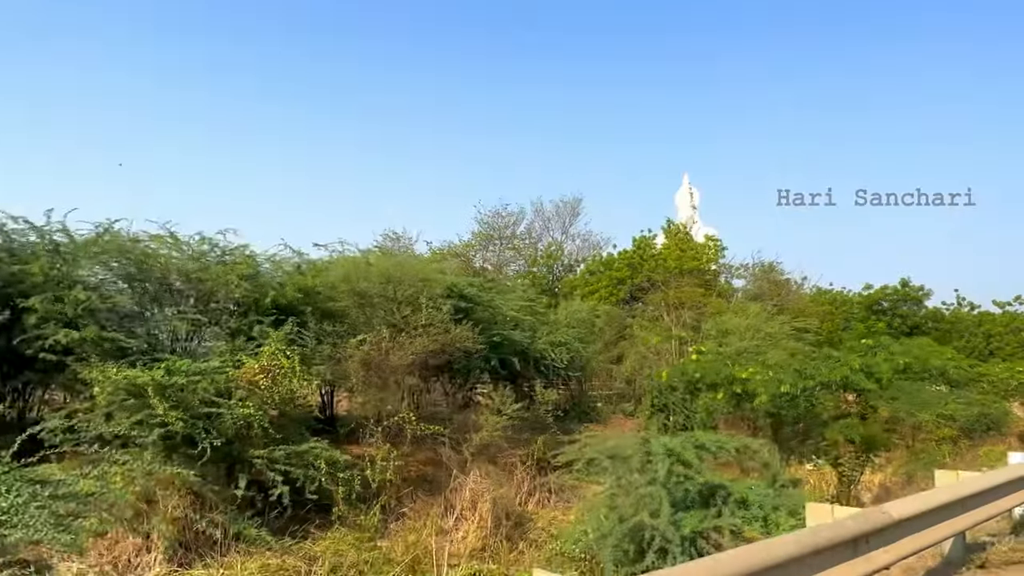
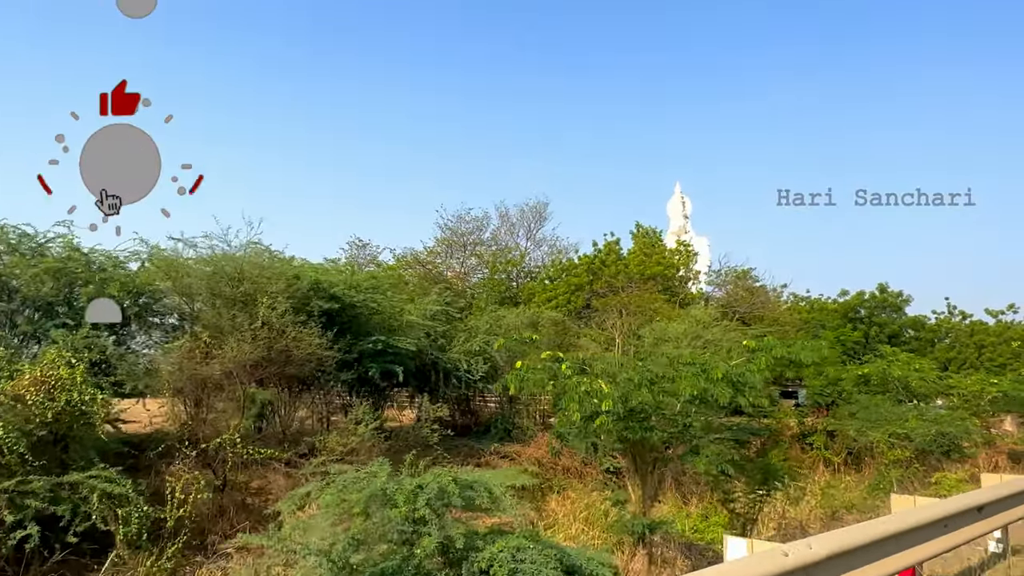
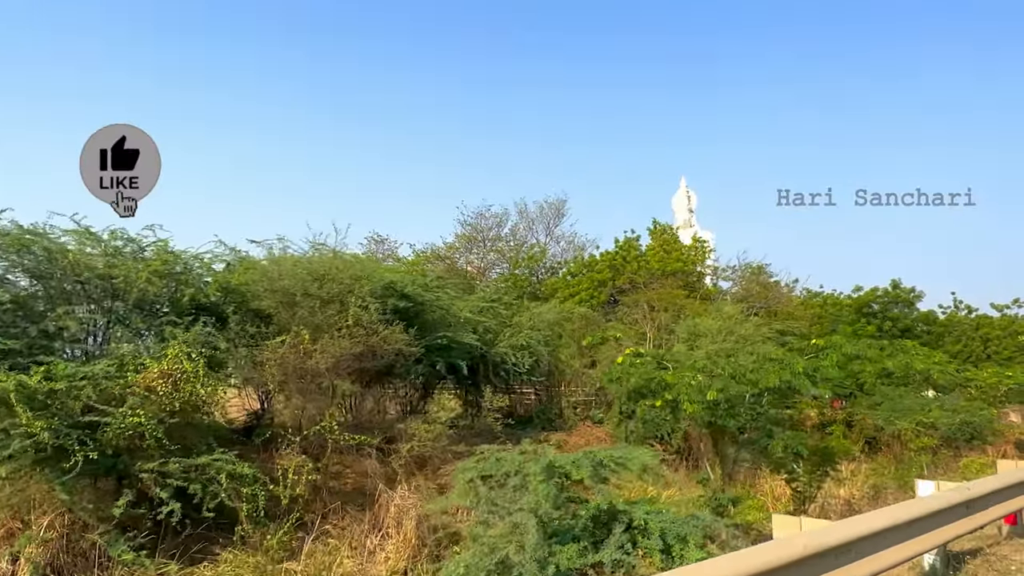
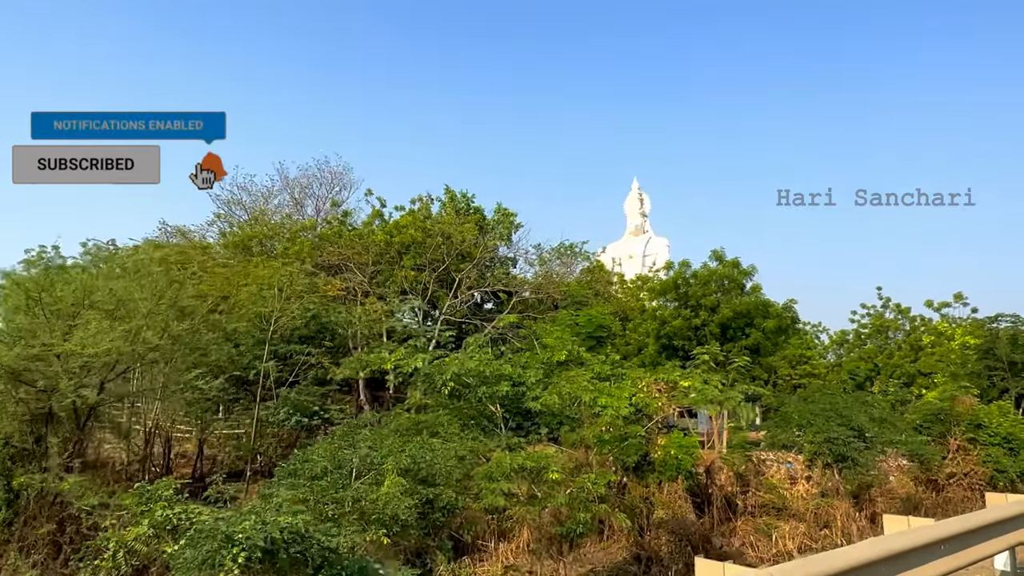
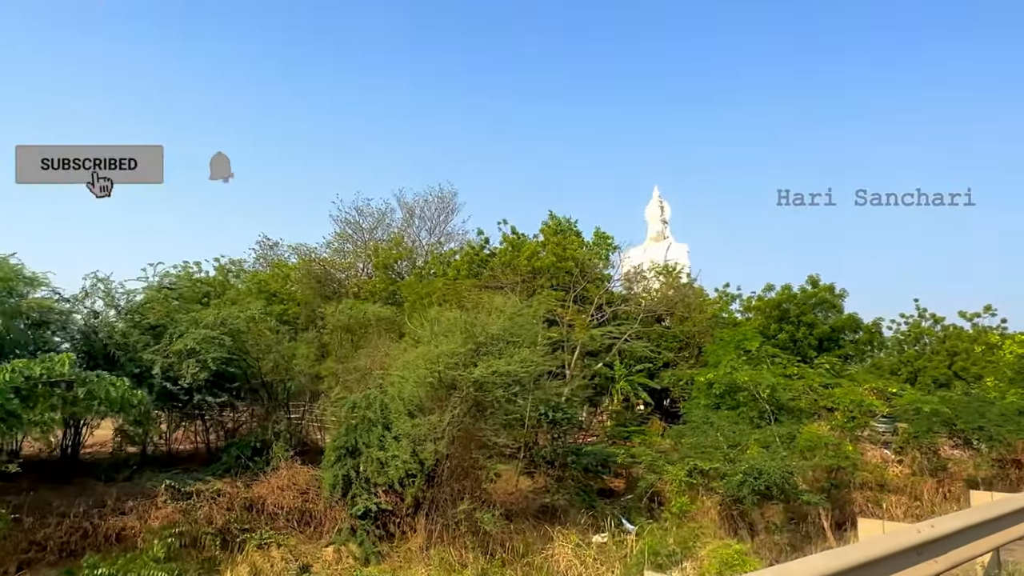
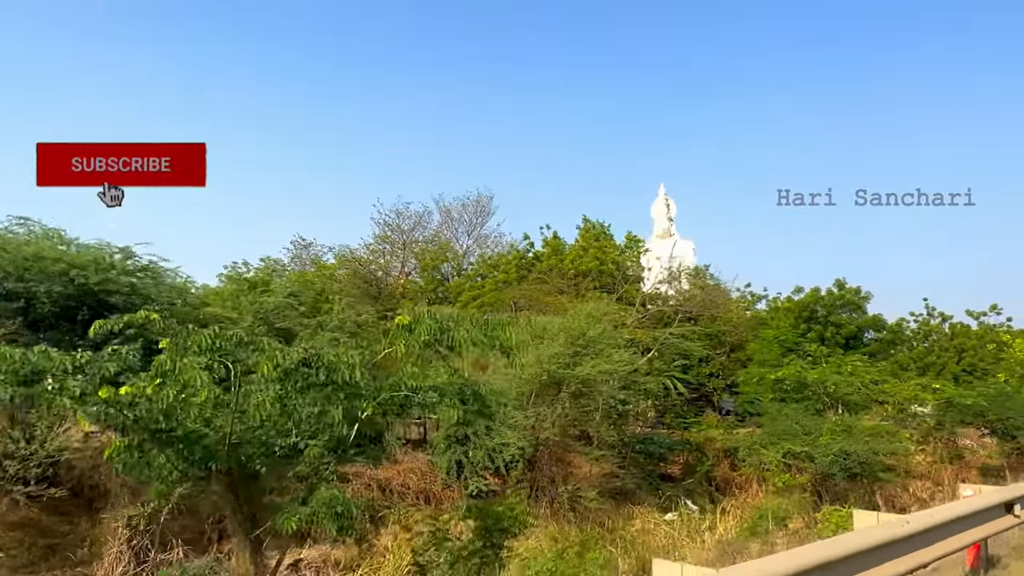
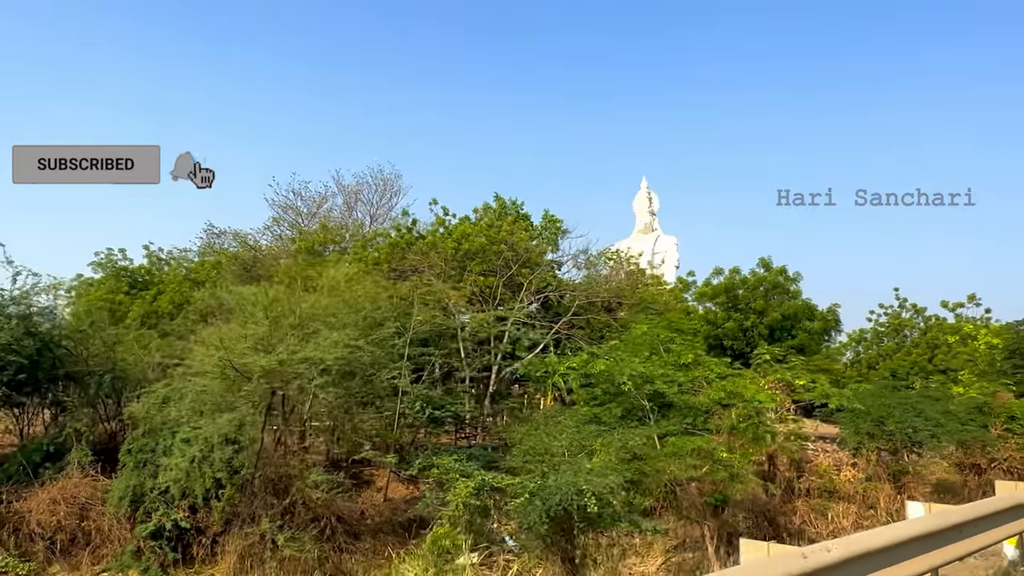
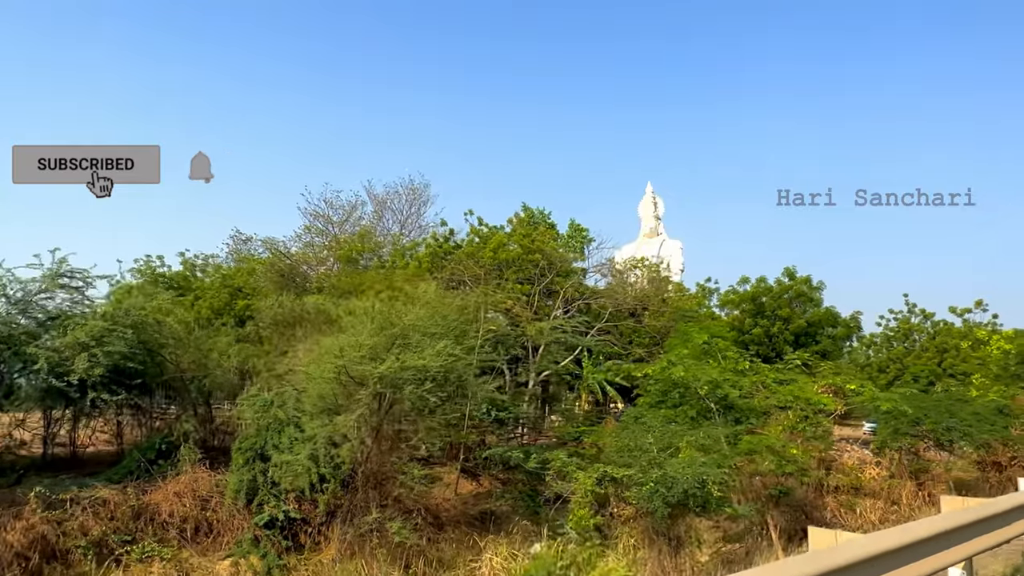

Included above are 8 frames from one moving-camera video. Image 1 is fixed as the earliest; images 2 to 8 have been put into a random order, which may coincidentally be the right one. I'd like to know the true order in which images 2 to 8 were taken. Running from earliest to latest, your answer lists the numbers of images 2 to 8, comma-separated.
3, 2, 6, 5, 8, 7, 4
